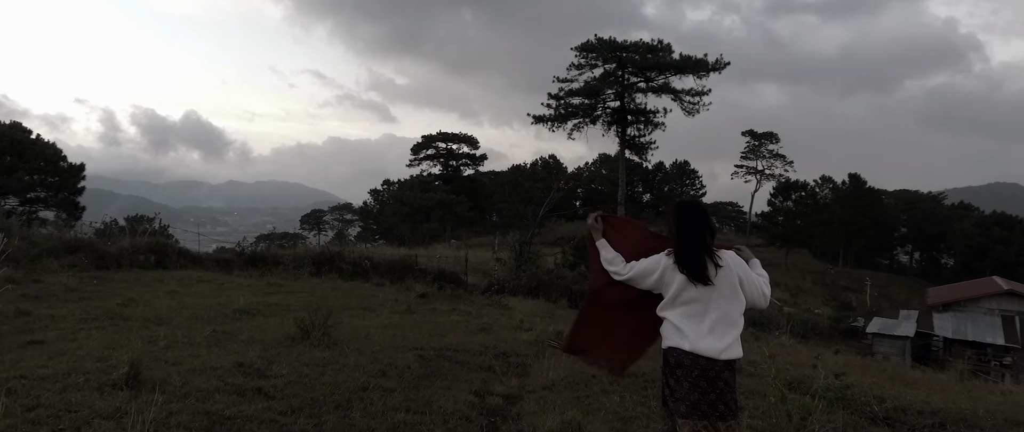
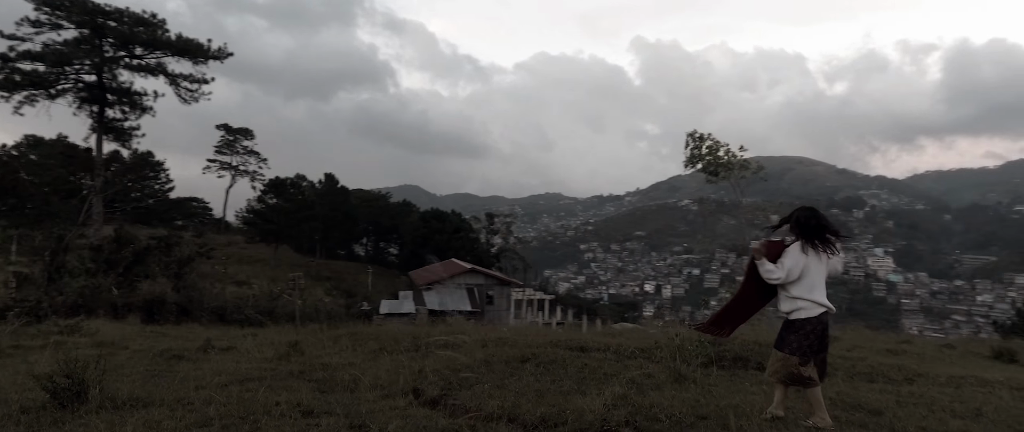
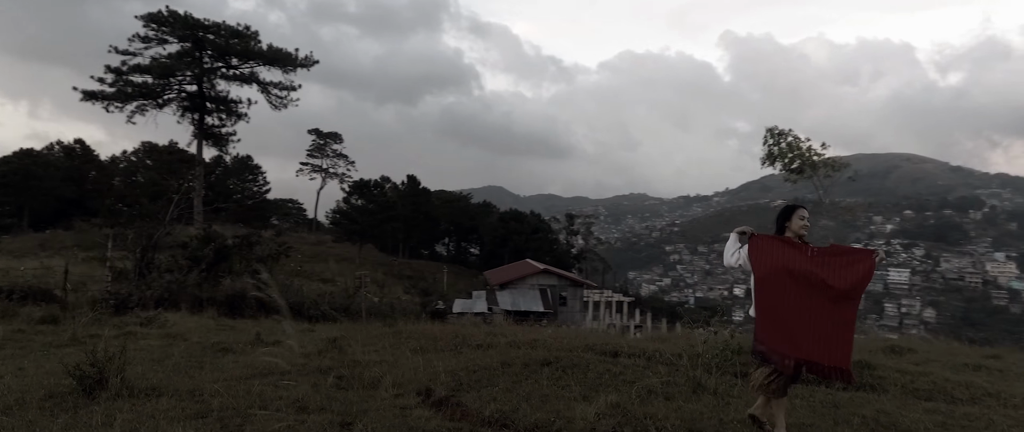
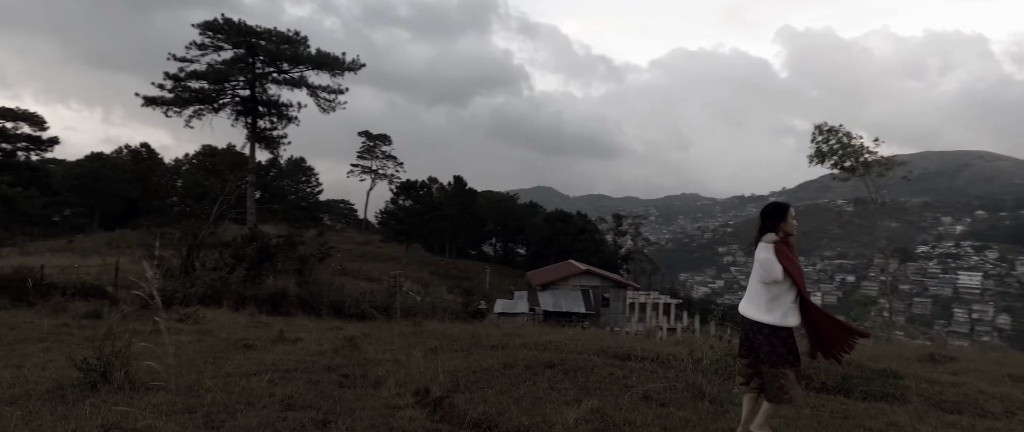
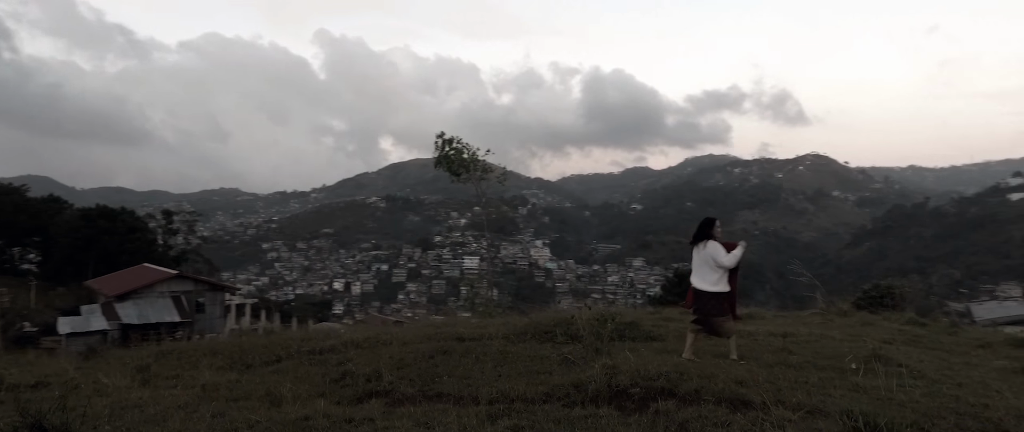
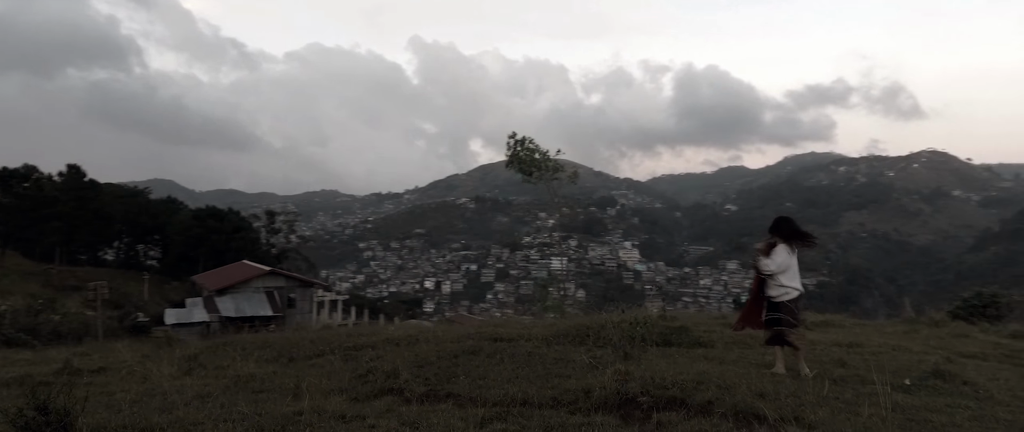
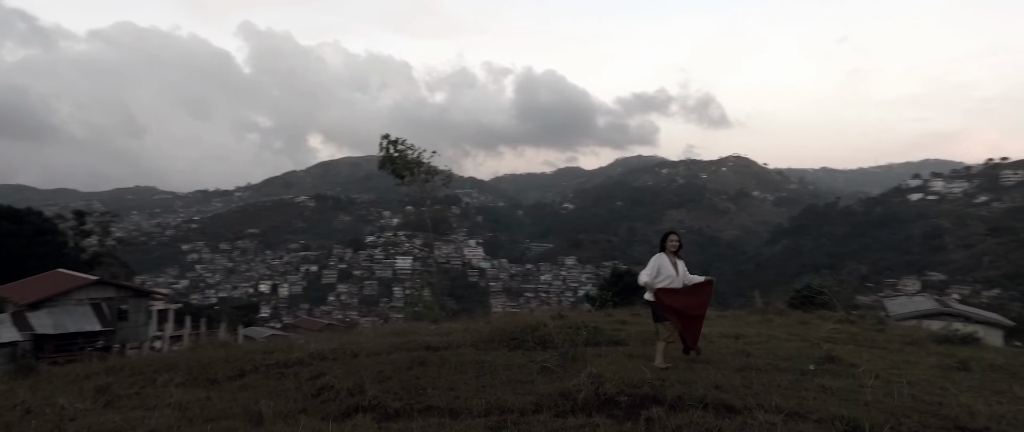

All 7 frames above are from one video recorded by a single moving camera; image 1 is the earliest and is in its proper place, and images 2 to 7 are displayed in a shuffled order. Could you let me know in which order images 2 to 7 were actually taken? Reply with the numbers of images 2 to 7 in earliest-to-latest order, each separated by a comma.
4, 3, 2, 6, 5, 7
